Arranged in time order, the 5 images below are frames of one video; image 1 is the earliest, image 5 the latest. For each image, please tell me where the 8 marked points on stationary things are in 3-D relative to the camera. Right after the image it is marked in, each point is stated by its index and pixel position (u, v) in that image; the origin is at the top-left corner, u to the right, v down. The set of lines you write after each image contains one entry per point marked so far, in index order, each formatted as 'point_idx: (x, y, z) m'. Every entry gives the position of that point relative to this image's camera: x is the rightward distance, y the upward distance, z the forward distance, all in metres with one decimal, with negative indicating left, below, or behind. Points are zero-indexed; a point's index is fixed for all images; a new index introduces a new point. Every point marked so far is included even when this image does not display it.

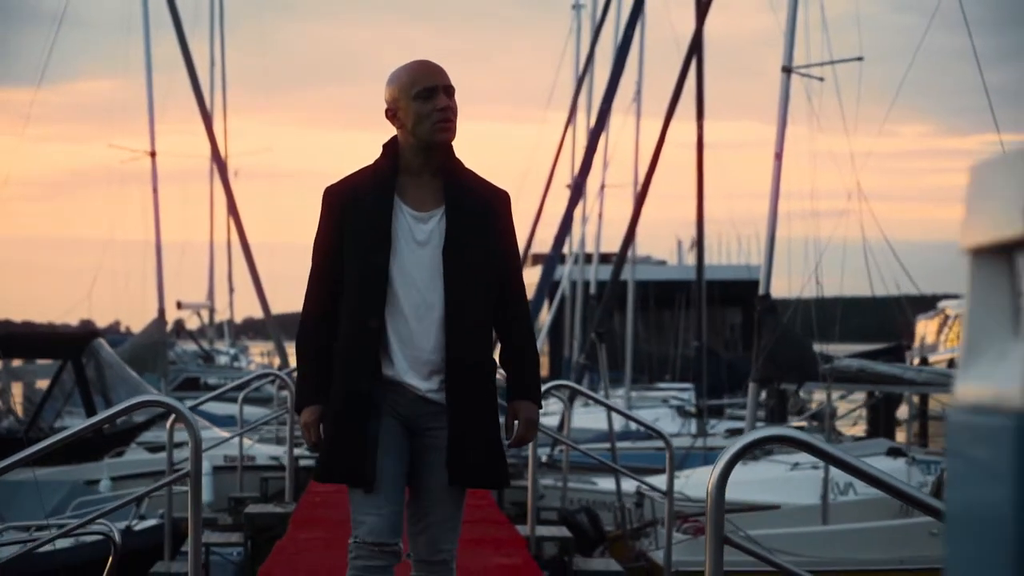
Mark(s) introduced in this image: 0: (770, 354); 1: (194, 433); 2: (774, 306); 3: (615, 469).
0: (+2.4, -0.6, +12.3) m
1: (-1.3, -0.6, +5.4) m
2: (+2.5, -0.2, +12.7) m
3: (+0.8, -1.4, +10.3) m
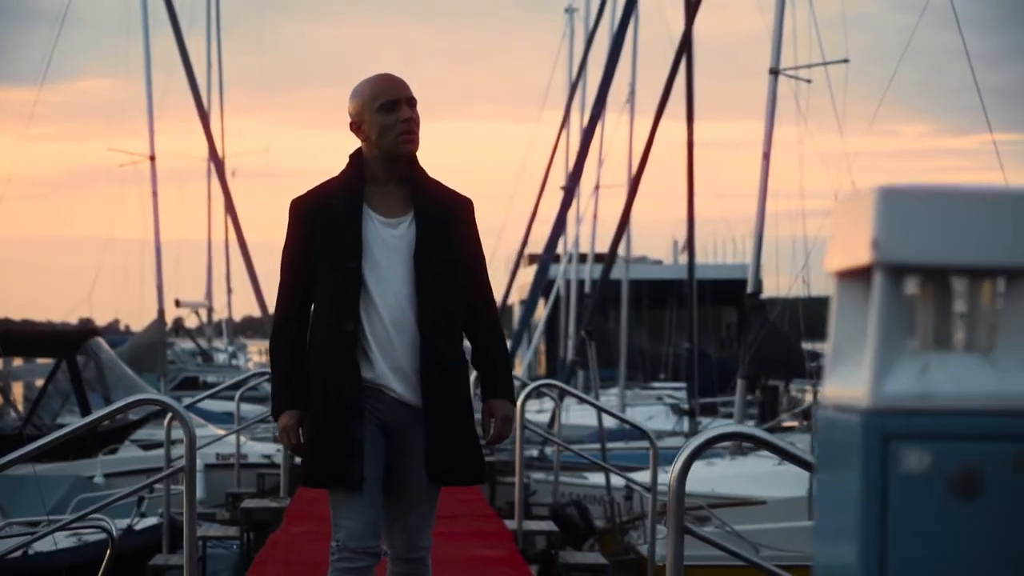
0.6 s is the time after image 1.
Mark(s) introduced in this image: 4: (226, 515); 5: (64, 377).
0: (+2.3, -0.6, +12.6) m
1: (-1.3, -0.6, +5.6) m
2: (+2.4, -0.2, +12.9) m
3: (+0.7, -1.4, +10.6) m
4: (-2.6, -2.0, +11.9) m
5: (-4.3, -0.9, +12.8) m
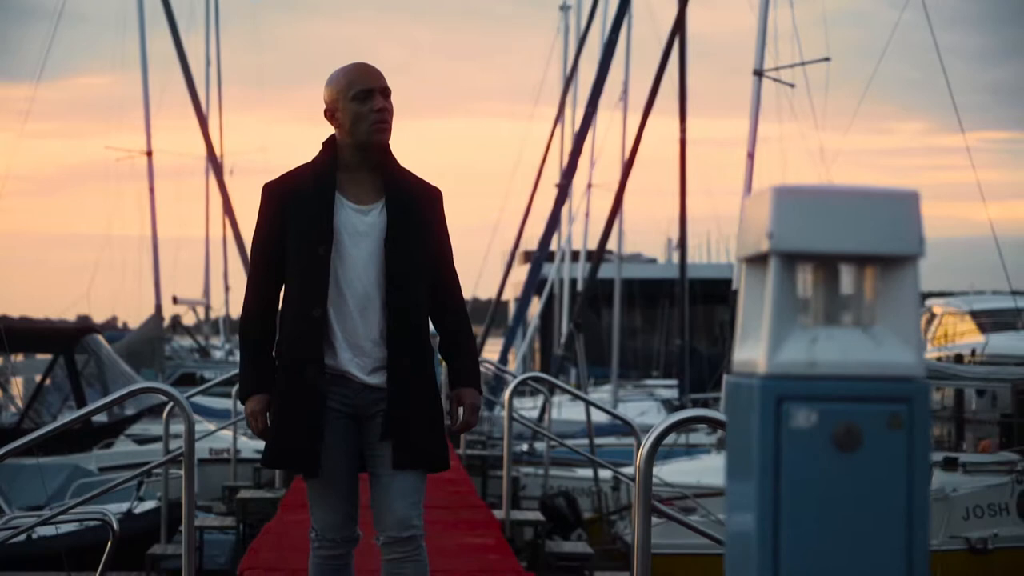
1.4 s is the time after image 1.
0: (+2.2, -0.6, +12.8) m
1: (-1.4, -0.6, +5.8) m
2: (+2.3, -0.1, +13.1) m
3: (+0.6, -1.4, +10.8) m
4: (-2.6, -2.0, +12.2) m
5: (-4.4, -0.8, +13.0) m
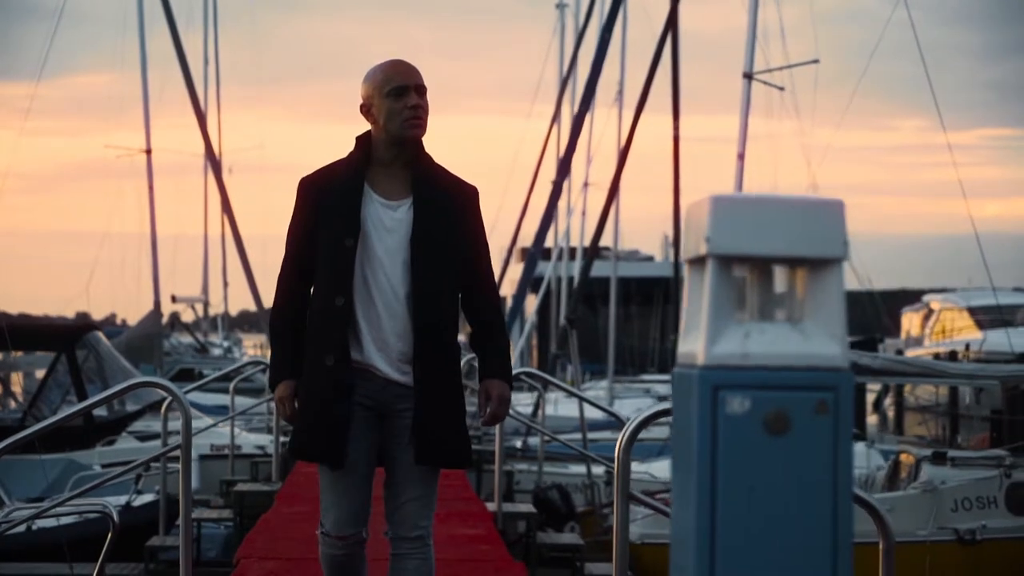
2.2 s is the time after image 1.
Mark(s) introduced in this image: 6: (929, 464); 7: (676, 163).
0: (+2.2, -0.6, +12.9) m
1: (-1.5, -0.6, +6.0) m
2: (+2.3, -0.1, +13.3) m
3: (+0.6, -1.3, +10.9) m
4: (-2.7, -2.0, +12.3) m
5: (-4.4, -0.8, +13.2) m
6: (+3.7, -1.6, +11.9) m
7: (+2.1, +1.6, +17.2) m
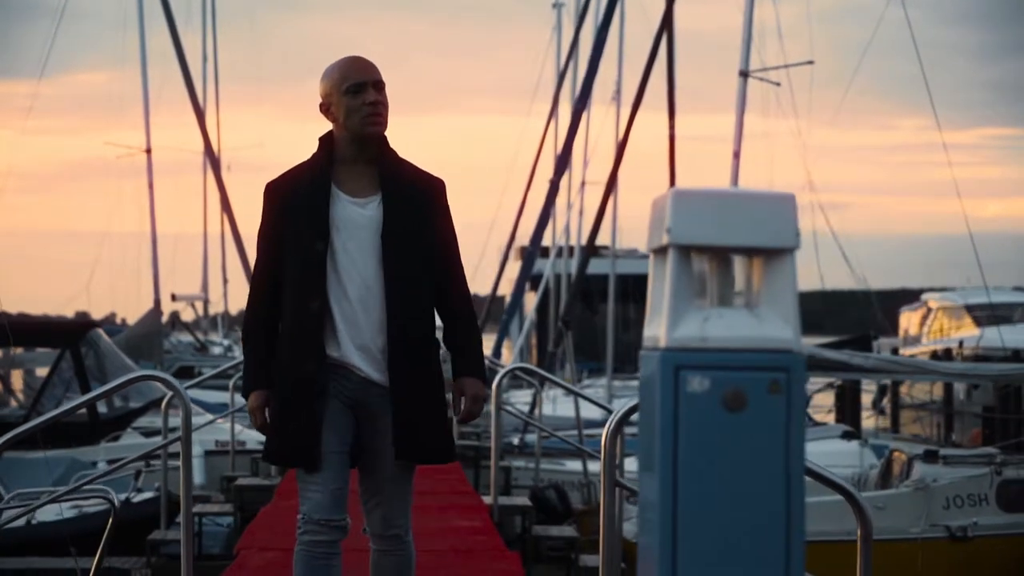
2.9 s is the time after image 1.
0: (+2.2, -0.5, +13.1) m
1: (-1.5, -0.6, +6.1) m
2: (+2.3, -0.1, +13.4) m
3: (+0.6, -1.3, +11.1) m
4: (-2.7, -1.9, +12.4) m
5: (-4.4, -0.8, +13.3) m
6: (+3.7, -1.5, +12.0) m
7: (+2.1, +1.6, +17.3) m
